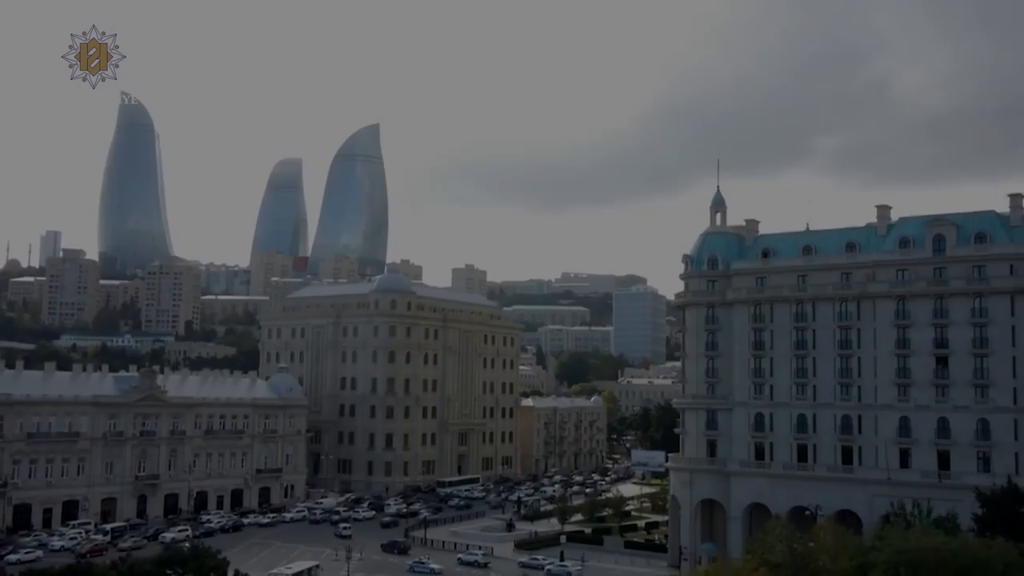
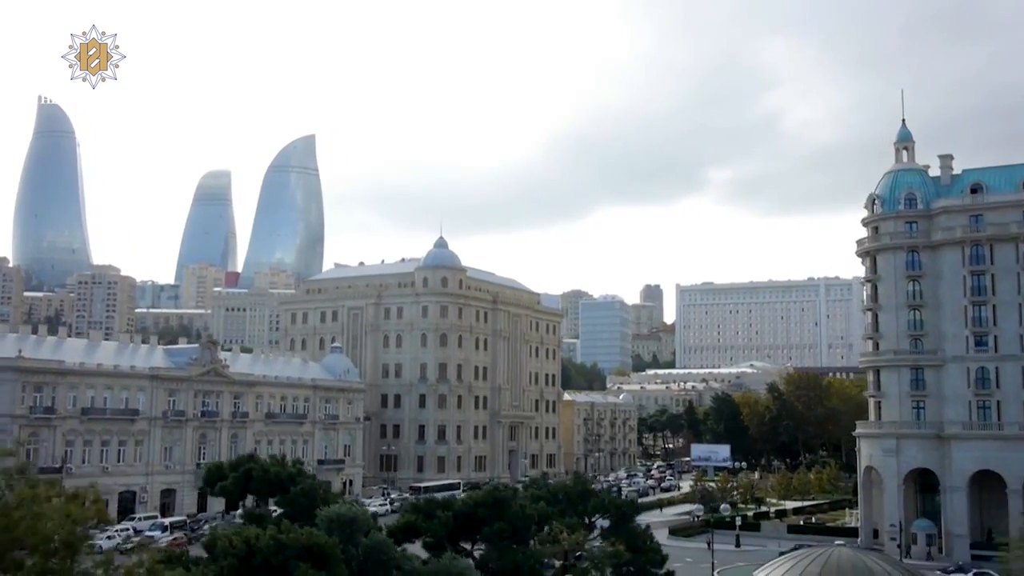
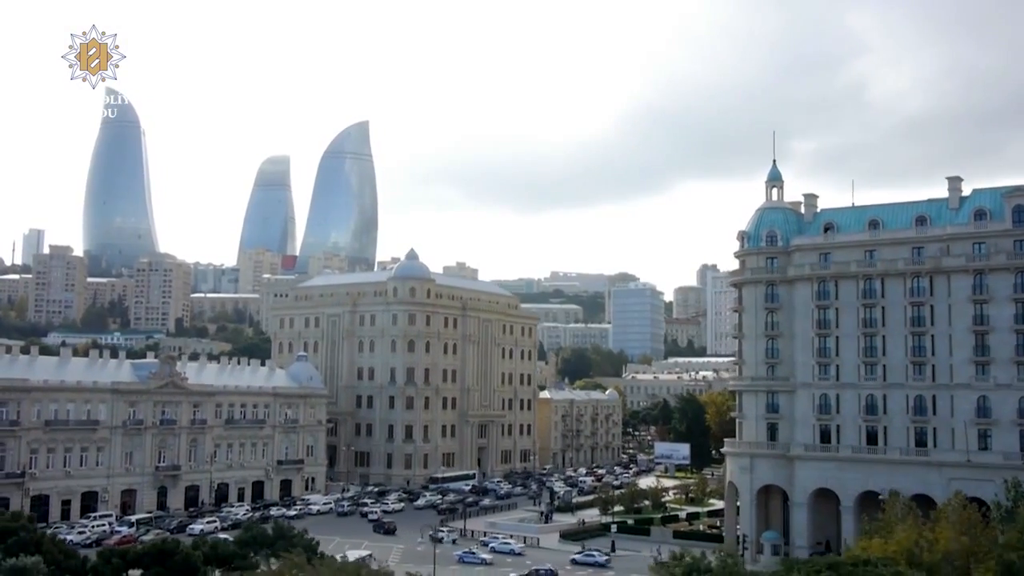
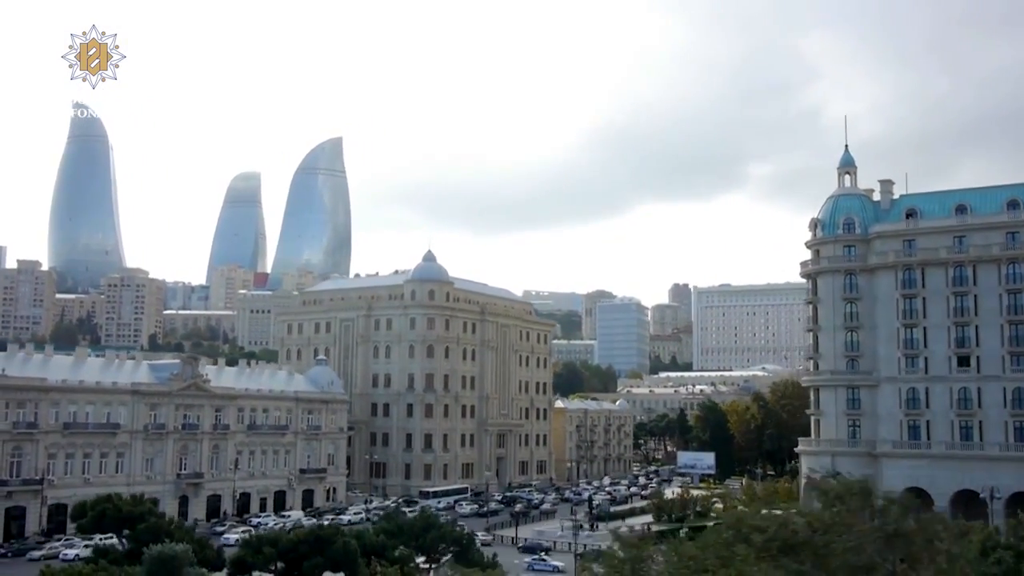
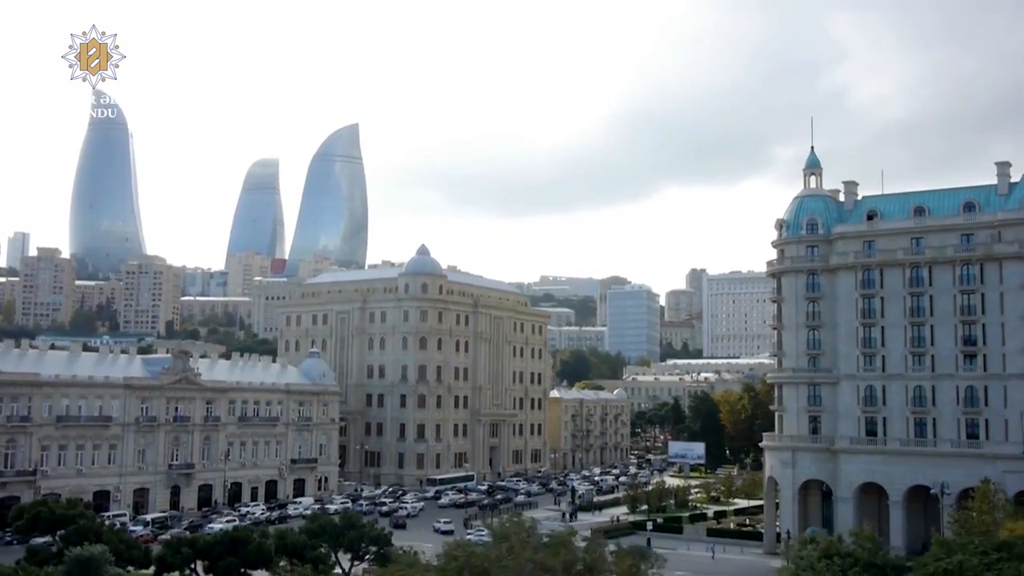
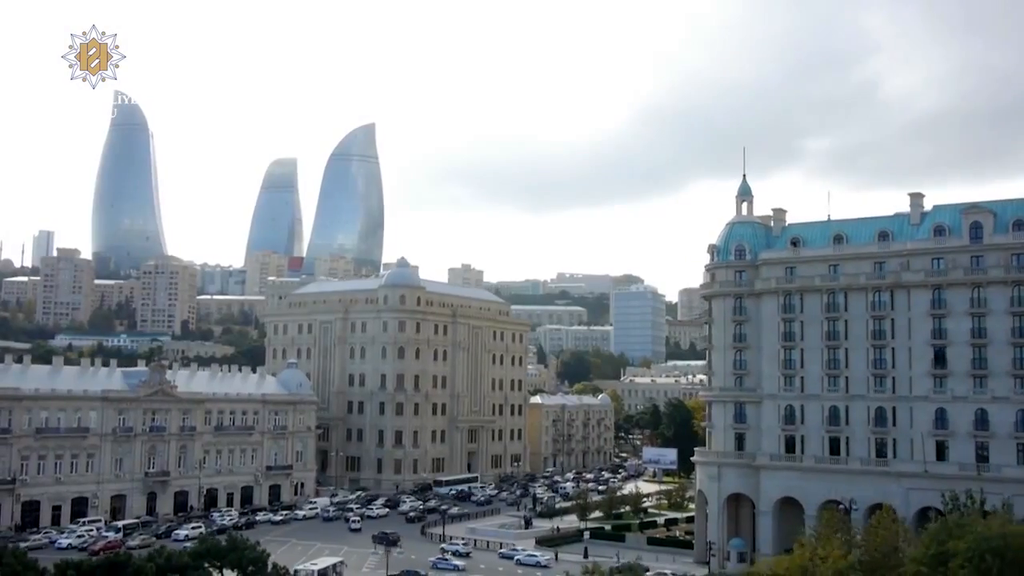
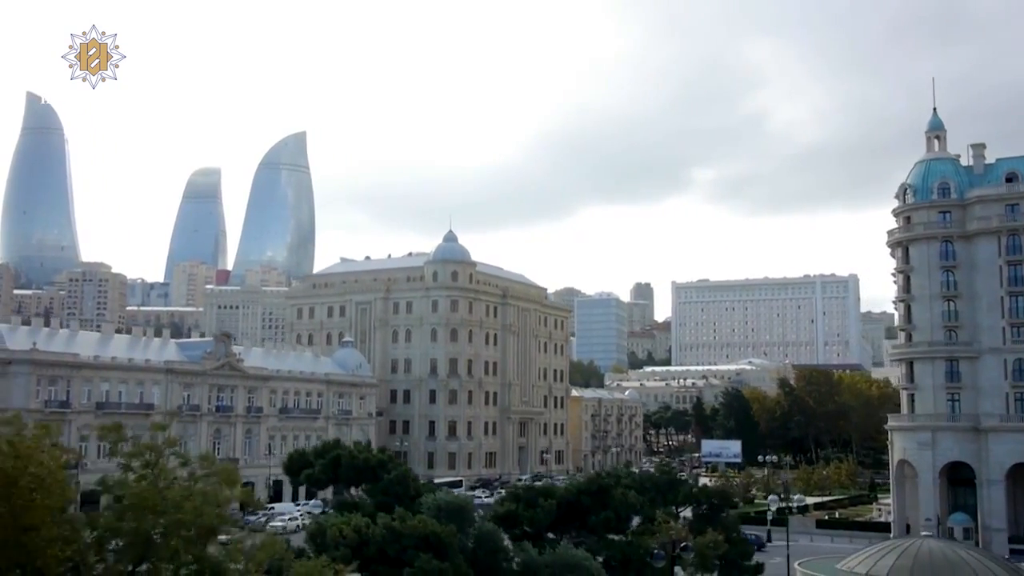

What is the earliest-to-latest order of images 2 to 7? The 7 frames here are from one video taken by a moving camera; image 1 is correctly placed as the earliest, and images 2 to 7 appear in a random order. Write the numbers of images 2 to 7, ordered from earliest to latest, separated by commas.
6, 3, 5, 4, 2, 7
